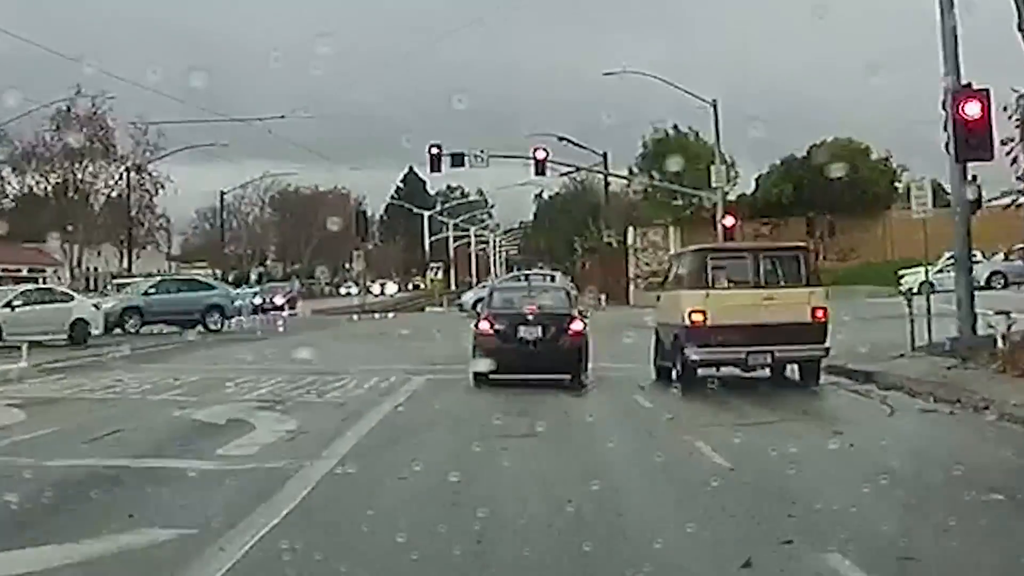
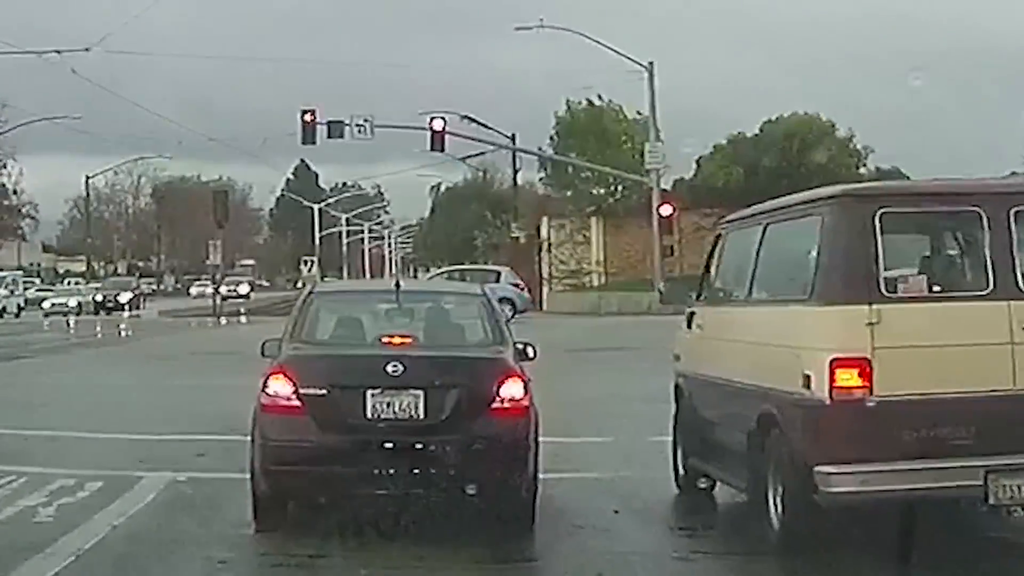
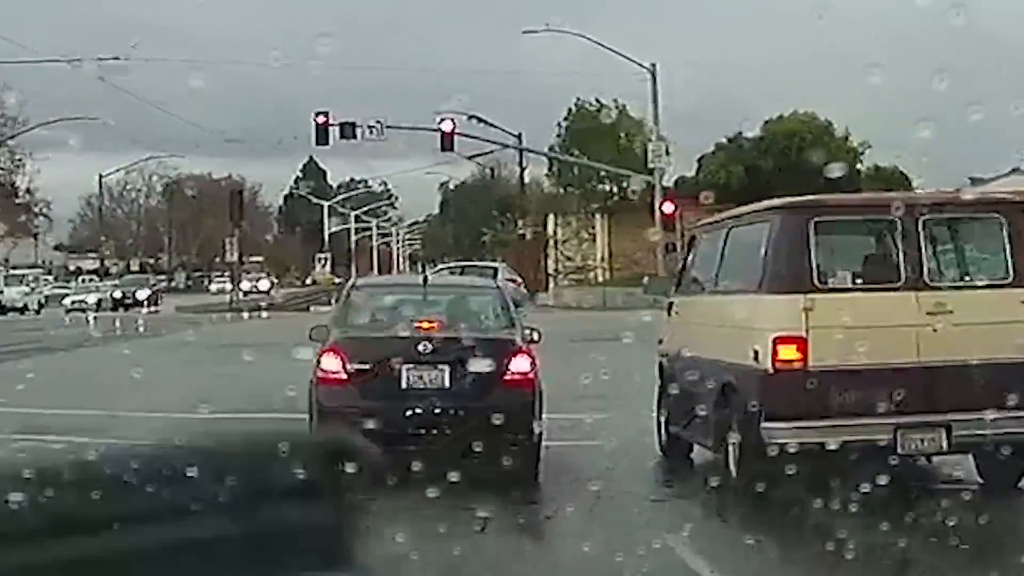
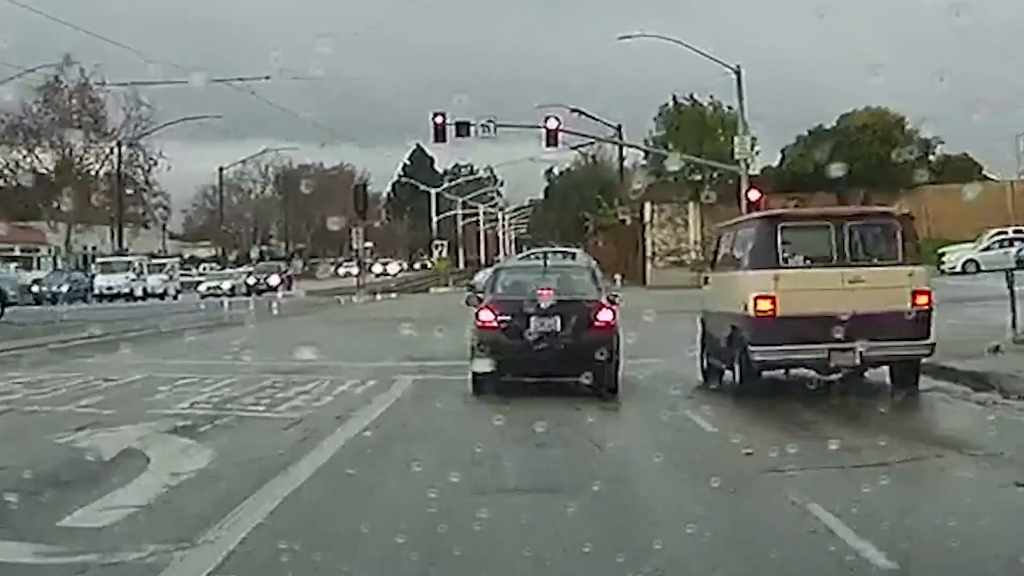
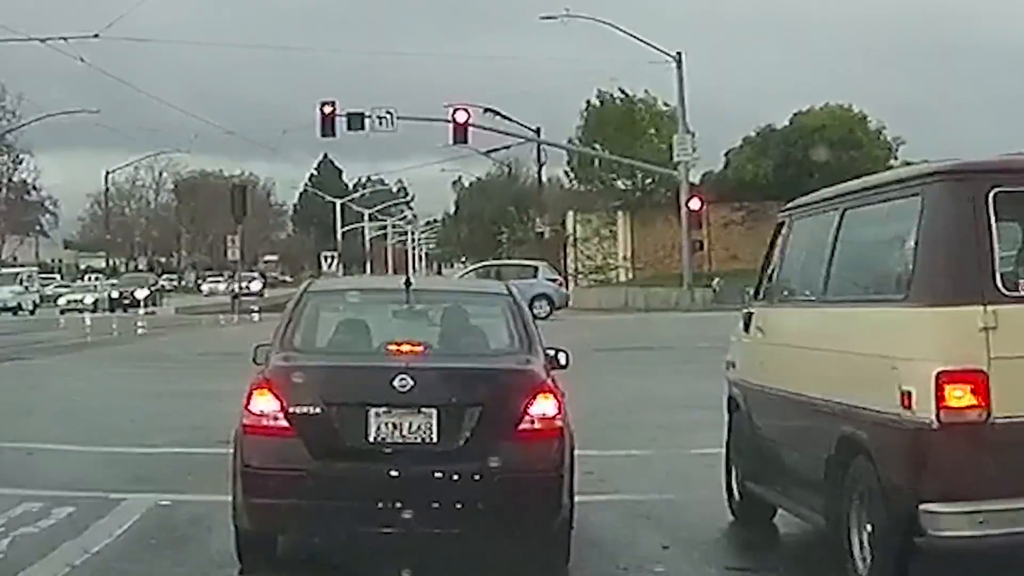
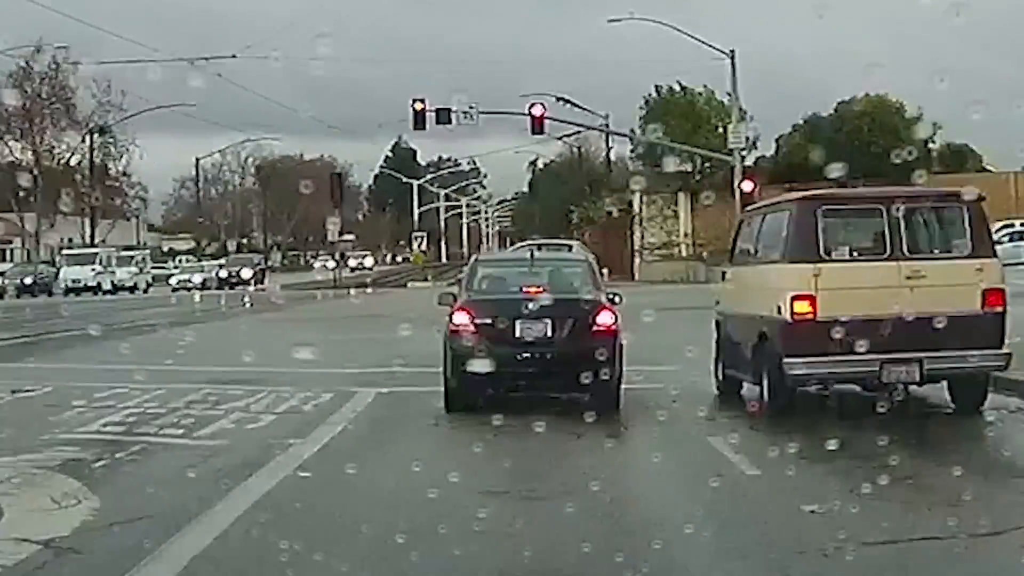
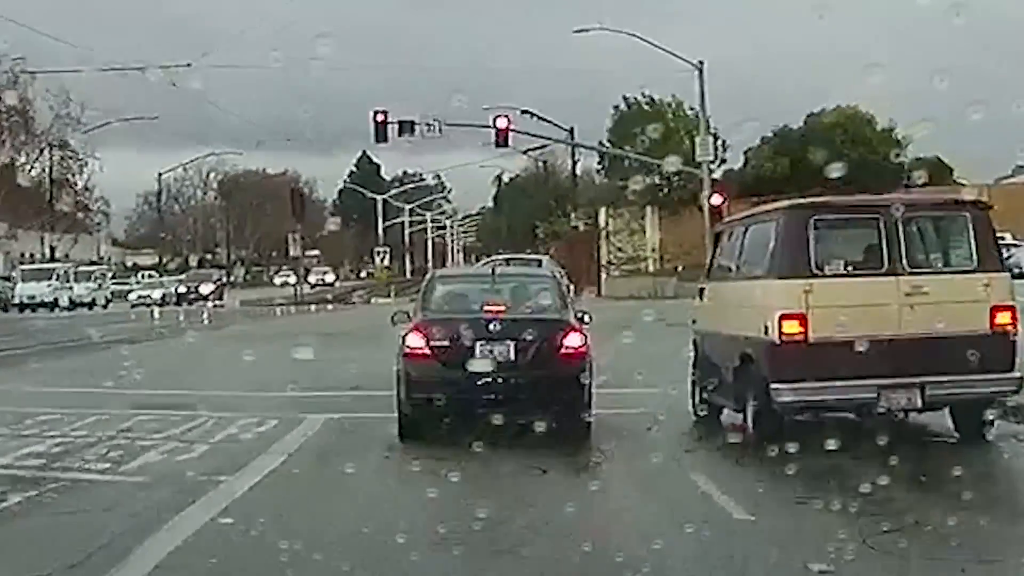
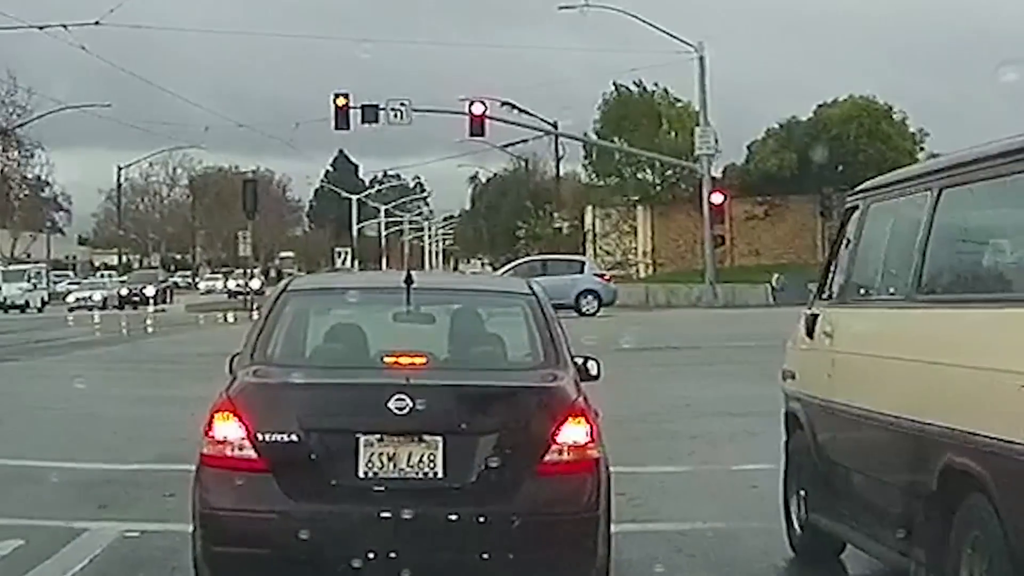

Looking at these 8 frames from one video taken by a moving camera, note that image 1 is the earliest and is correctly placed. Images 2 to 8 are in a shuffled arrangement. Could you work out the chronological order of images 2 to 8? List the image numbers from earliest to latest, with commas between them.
4, 6, 7, 3, 2, 5, 8
